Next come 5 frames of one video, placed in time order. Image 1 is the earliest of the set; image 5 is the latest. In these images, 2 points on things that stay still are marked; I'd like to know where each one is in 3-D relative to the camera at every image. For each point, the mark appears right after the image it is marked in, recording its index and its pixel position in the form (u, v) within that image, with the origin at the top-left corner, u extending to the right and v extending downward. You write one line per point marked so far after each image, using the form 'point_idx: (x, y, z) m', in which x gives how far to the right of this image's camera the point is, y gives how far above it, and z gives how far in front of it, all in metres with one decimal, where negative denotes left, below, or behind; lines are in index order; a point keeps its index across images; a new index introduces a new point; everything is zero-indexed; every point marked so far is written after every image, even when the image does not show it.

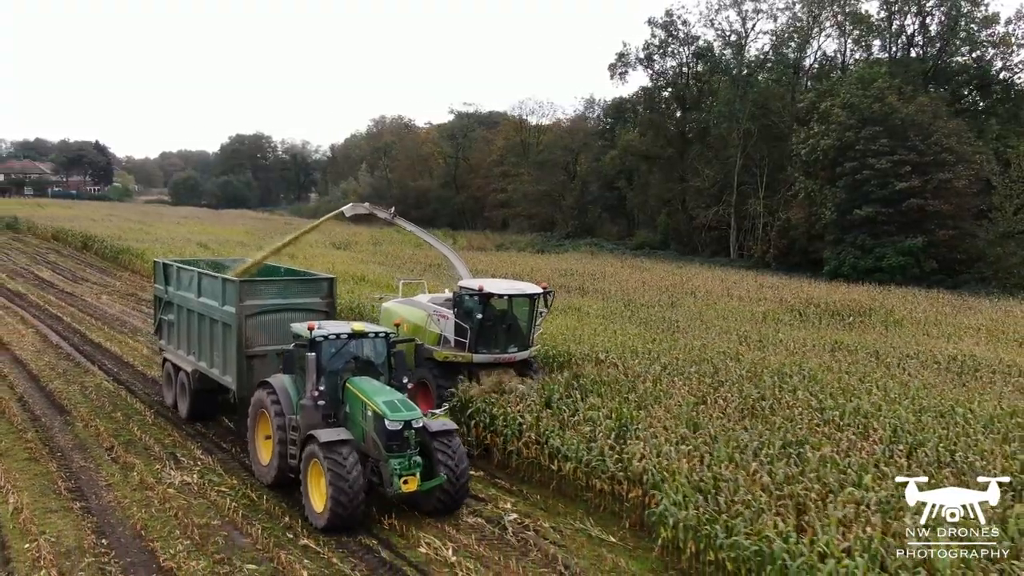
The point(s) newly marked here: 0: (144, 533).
0: (-2.6, -1.7, +6.5) m
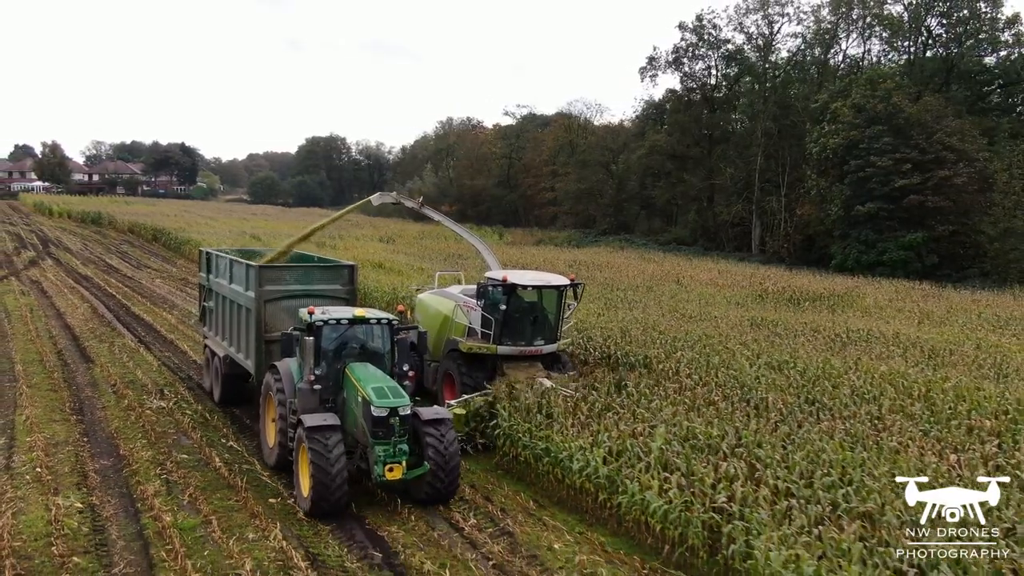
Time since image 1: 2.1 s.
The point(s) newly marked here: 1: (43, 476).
0: (-3.7, -1.4, +8.6) m
1: (-3.7, -1.5, +7.2) m
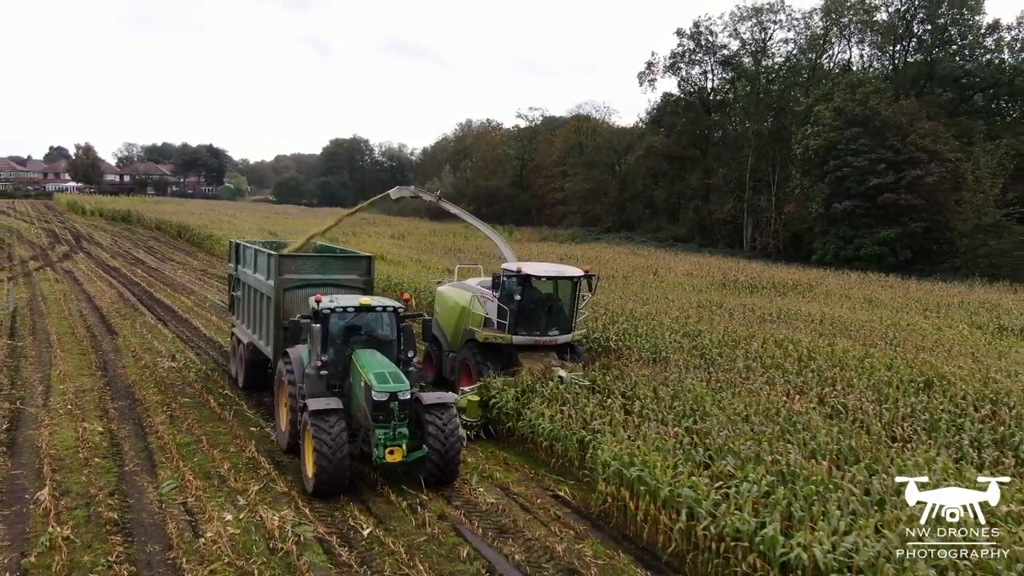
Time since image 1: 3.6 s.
0: (-4.3, -1.1, +10.4) m
1: (-4.3, -1.2, +9.0) m
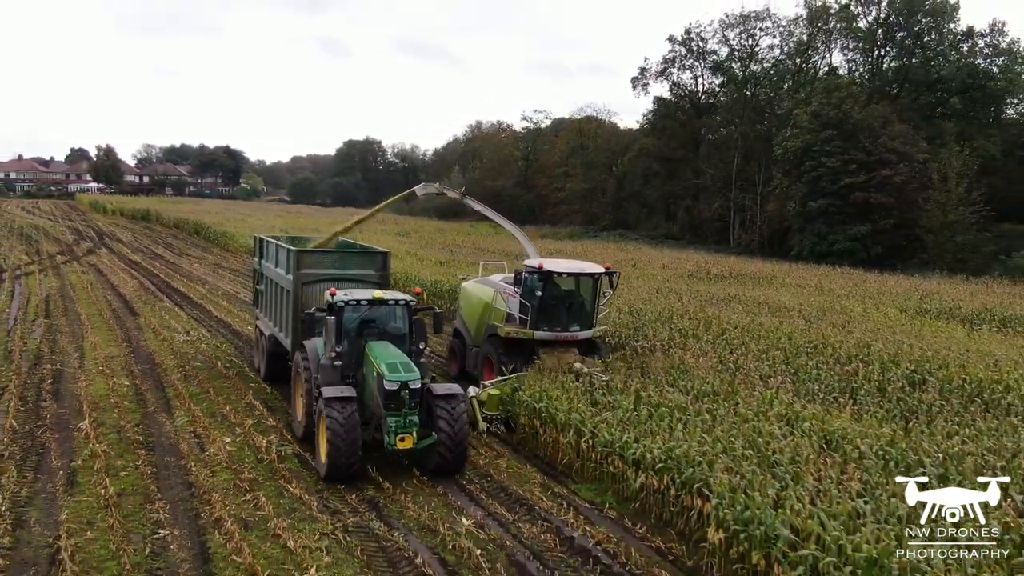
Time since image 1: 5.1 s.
0: (-4.8, -0.9, +12.3) m
1: (-4.8, -1.0, +10.9) m
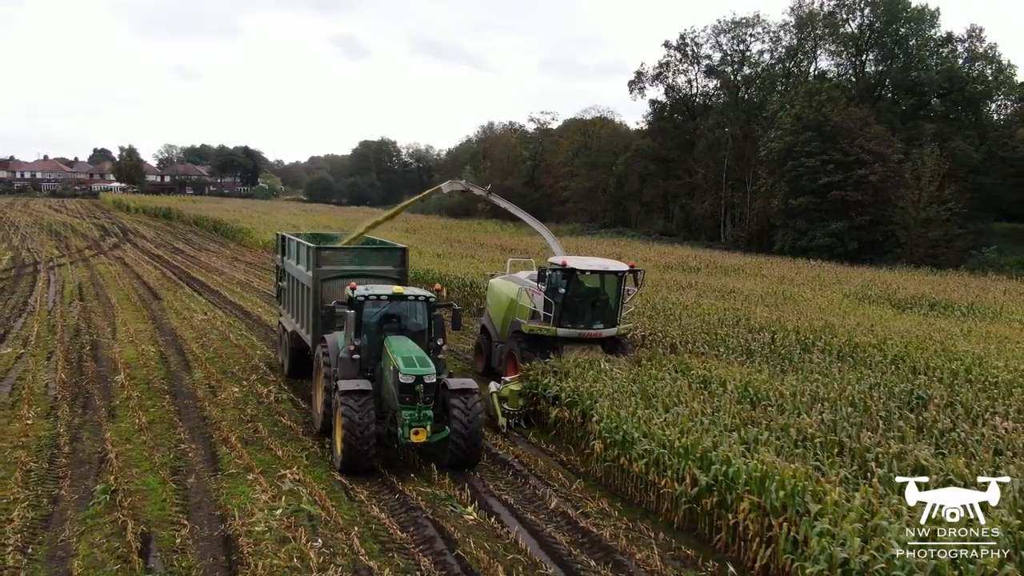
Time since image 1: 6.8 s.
0: (-5.2, -0.6, +14.2) m
1: (-5.3, -0.7, +12.8) m
